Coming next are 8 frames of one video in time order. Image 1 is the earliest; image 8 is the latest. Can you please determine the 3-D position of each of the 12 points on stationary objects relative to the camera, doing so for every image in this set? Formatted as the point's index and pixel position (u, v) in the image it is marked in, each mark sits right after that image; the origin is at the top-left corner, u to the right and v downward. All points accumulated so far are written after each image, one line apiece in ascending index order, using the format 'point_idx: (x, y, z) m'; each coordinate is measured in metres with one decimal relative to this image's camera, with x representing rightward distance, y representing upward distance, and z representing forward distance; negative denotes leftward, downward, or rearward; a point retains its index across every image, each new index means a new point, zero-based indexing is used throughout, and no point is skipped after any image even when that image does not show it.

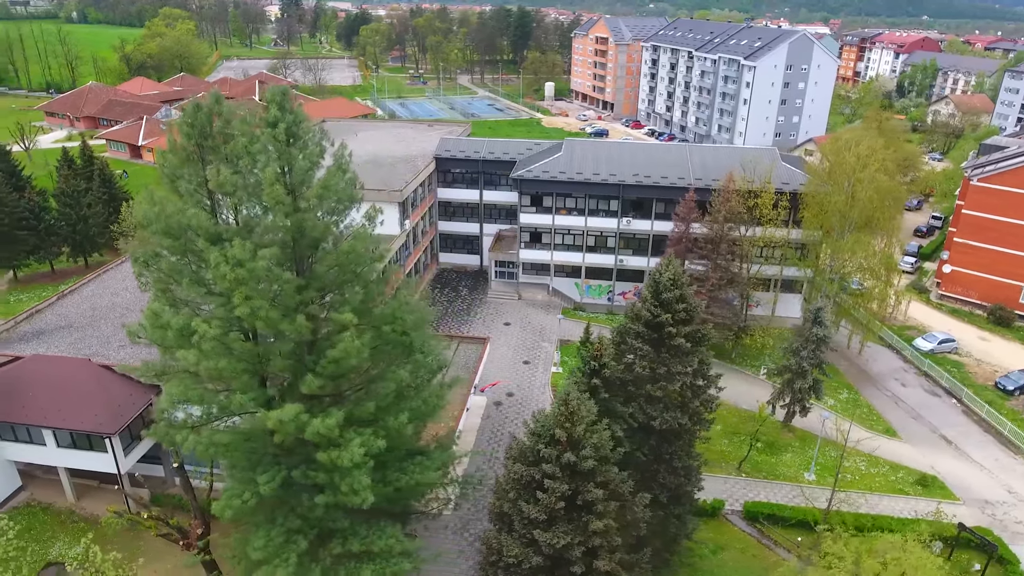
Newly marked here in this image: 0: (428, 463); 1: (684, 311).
0: (-2.0, -4.2, +16.6) m
1: (+4.3, -0.6, +17.0) m
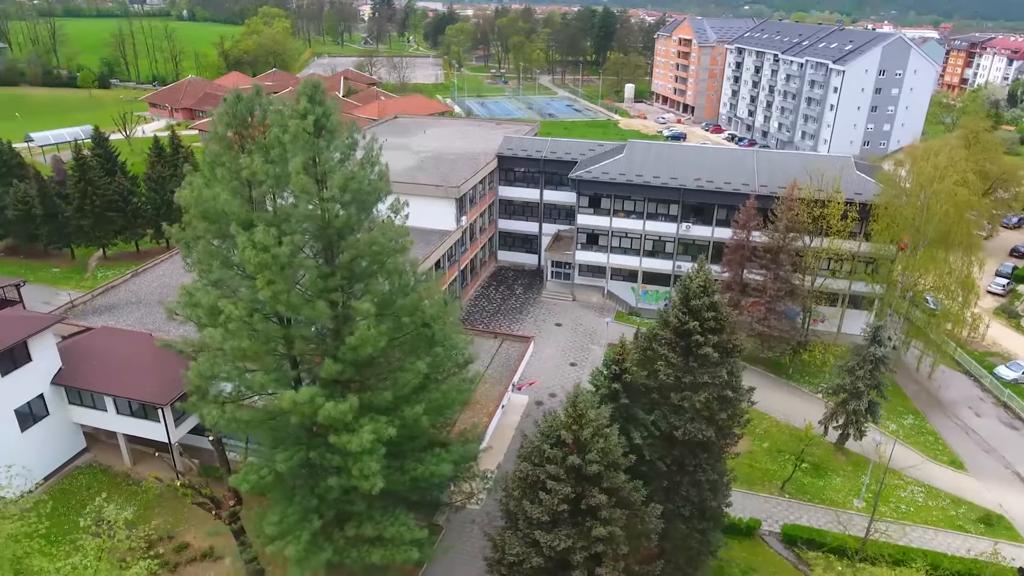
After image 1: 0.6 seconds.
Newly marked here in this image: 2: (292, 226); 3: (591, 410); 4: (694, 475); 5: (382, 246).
0: (-1.6, -4.1, +16.8) m
1: (+4.9, -0.8, +16.4) m
2: (-4.6, +1.3, +14.4) m
3: (+1.6, -2.5, +14.2) m
4: (+4.6, -4.8, +17.5) m
5: (-2.9, +0.9, +15.1) m
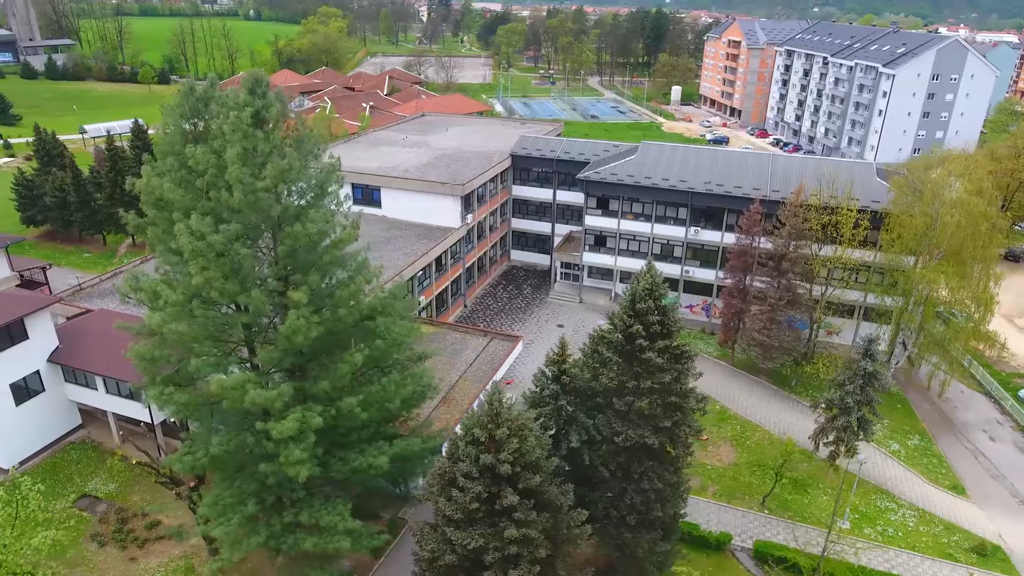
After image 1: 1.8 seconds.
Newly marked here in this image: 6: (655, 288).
0: (-3.1, -4.0, +16.9) m
1: (+3.4, -0.9, +16.0) m
2: (-6.1, +1.5, +14.8) m
3: (0.0, -2.5, +14.1) m
4: (+3.1, -4.8, +17.0) m
5: (-4.3, +1.1, +15.3) m
6: (+3.3, 0.0, +16.0) m
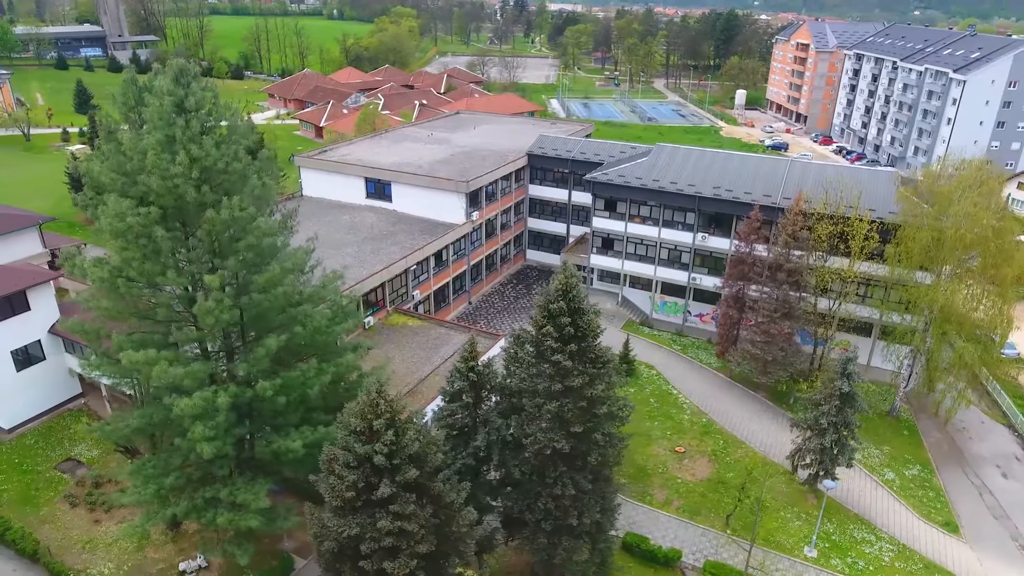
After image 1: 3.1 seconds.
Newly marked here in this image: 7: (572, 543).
0: (-5.2, -3.7, +17.2) m
1: (+1.3, -0.9, +15.6) m
2: (-8.2, +2.0, +15.4) m
3: (-2.4, -2.3, +14.1) m
4: (+0.9, -4.8, +16.7) m
5: (-6.3, +1.5, +15.7) m
6: (+1.3, -0.1, +15.6) m
7: (+1.5, -6.3, +17.1) m
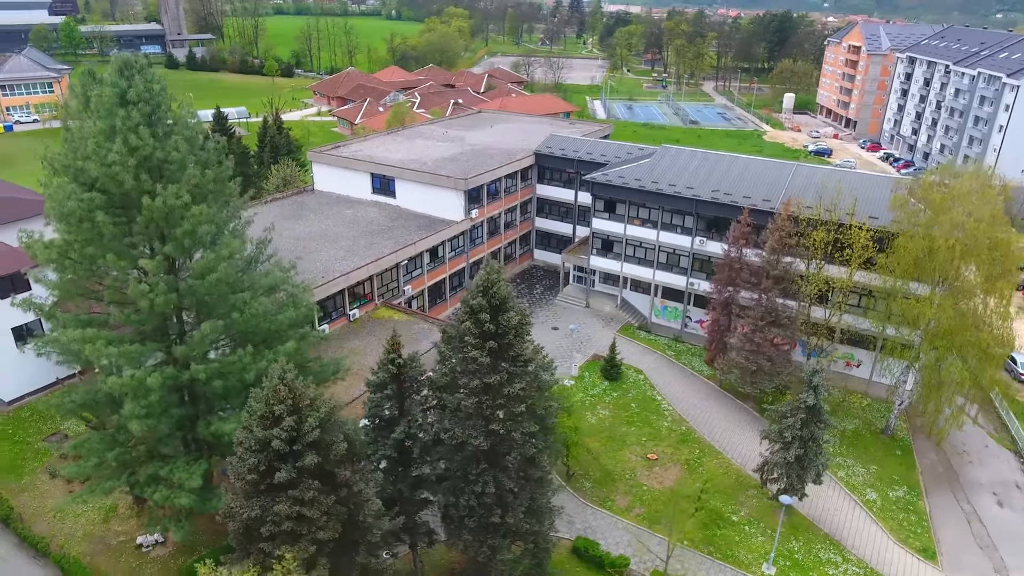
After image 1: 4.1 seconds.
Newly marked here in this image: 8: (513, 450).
0: (-7.0, -3.3, +17.7) m
1: (-0.5, -0.8, +15.5) m
2: (-9.9, +2.4, +16.1) m
3: (-4.4, -2.1, +14.3) m
4: (-0.9, -4.7, +16.6) m
5: (-8.0, +1.8, +16.3) m
6: (-0.5, 0.0, +15.5) m
7: (-0.4, -6.3, +17.0) m
8: (+0.1, -3.9, +16.4) m
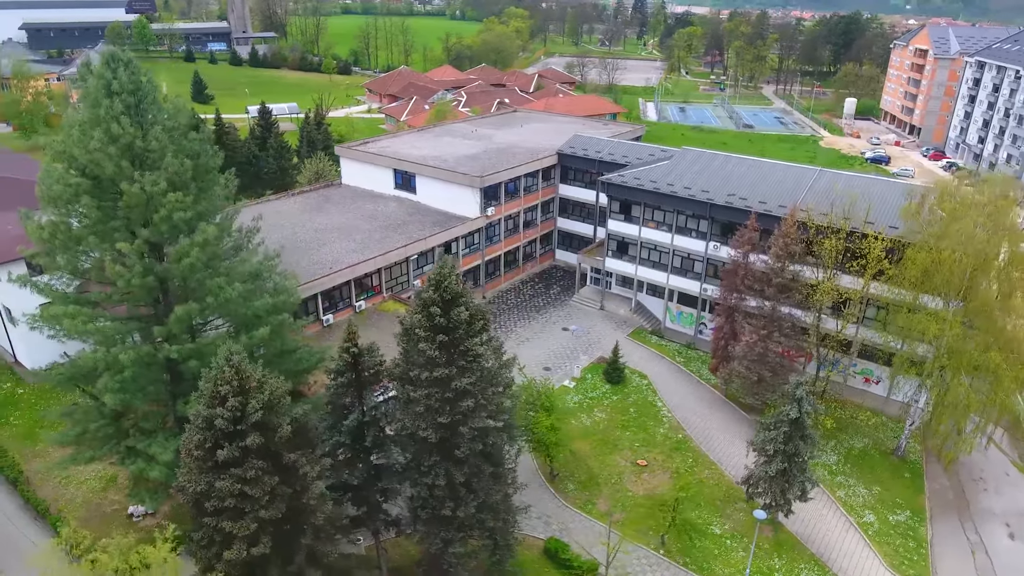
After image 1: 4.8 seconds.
0: (-8.0, -2.9, +18.3) m
1: (-1.6, -0.7, +15.6) m
2: (-10.8, +2.9, +17.0) m
3: (-5.7, -1.8, +14.7) m
4: (-2.1, -4.6, +16.8) m
5: (-8.9, +2.3, +17.1) m
6: (-1.6, +0.2, +15.6) m
7: (-1.6, -6.1, +17.1) m
8: (-1.1, -3.8, +16.5) m
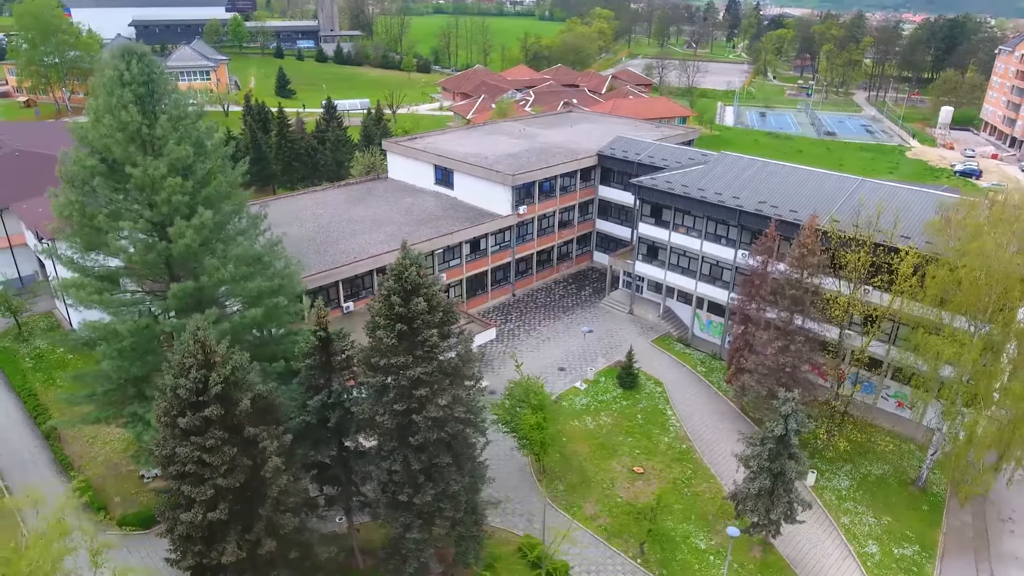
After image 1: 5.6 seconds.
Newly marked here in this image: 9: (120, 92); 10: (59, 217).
0: (-8.8, -2.4, +19.5) m
1: (-2.6, -0.4, +16.1) m
2: (-11.3, +3.6, +18.6) m
3: (-6.8, -1.4, +15.7) m
4: (-3.2, -4.3, +17.3) m
5: (-9.6, +2.9, +18.4) m
6: (-2.6, +0.4, +16.1) m
7: (-2.8, -5.9, +17.5) m
8: (-2.2, -3.6, +16.9) m
9: (-10.4, +5.3, +18.3) m
10: (-12.7, +2.0, +19.3) m
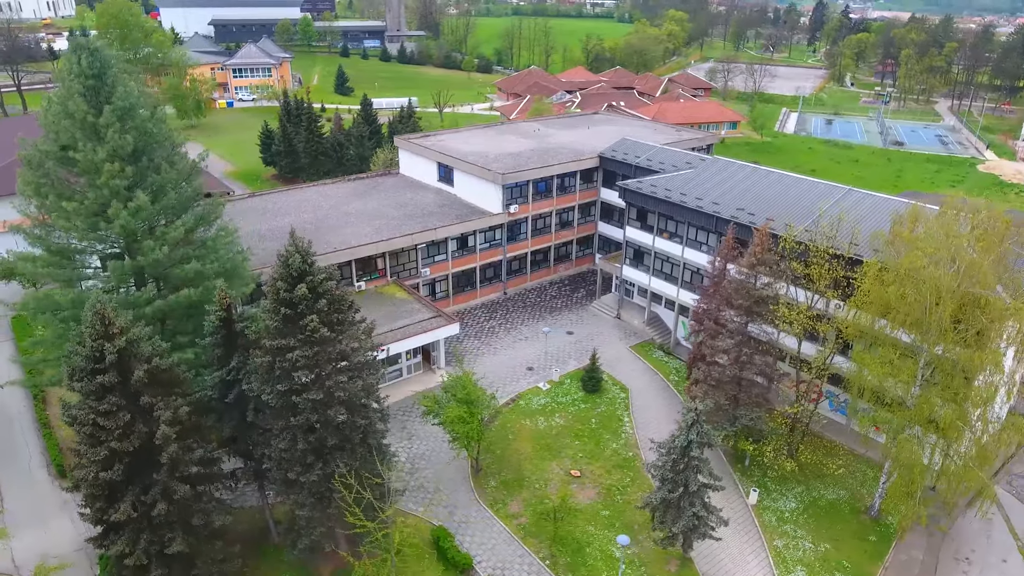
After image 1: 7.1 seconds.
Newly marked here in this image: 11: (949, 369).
0: (-11.4, -1.7, +20.9) m
1: (-5.6, -0.1, +16.8) m
2: (-13.7, +4.4, +20.3) m
3: (-9.8, -0.8, +16.9) m
4: (-6.2, -4.0, +18.0) m
5: (-12.0, +3.6, +19.9) m
6: (-5.5, +0.7, +16.8) m
7: (-5.8, -5.5, +18.2) m
8: (-5.2, -3.2, +17.5) m
9: (-12.7, +6.0, +19.9) m
10: (-15.1, +2.8, +21.2) m
11: (+12.9, -2.3, +19.6) m
